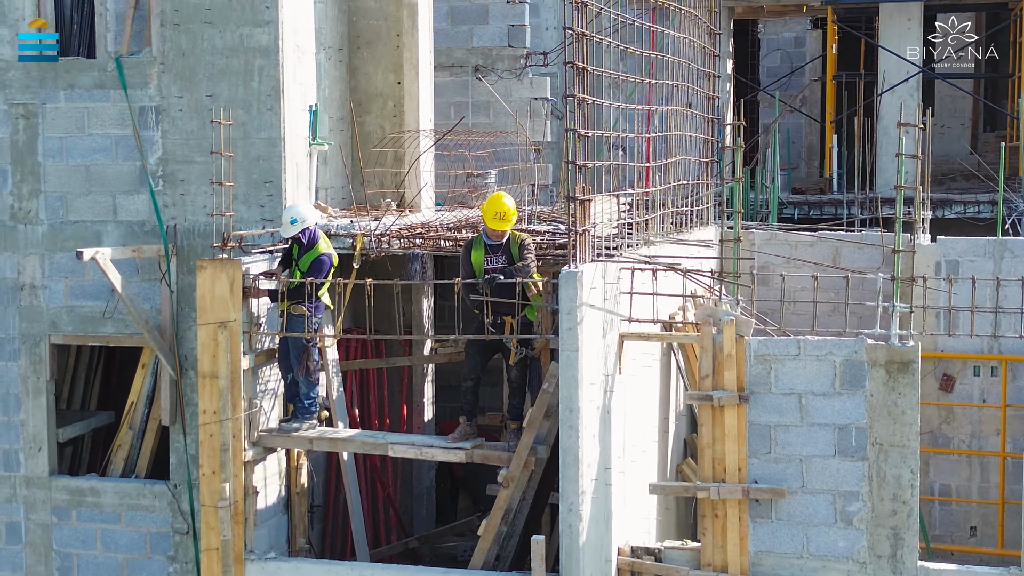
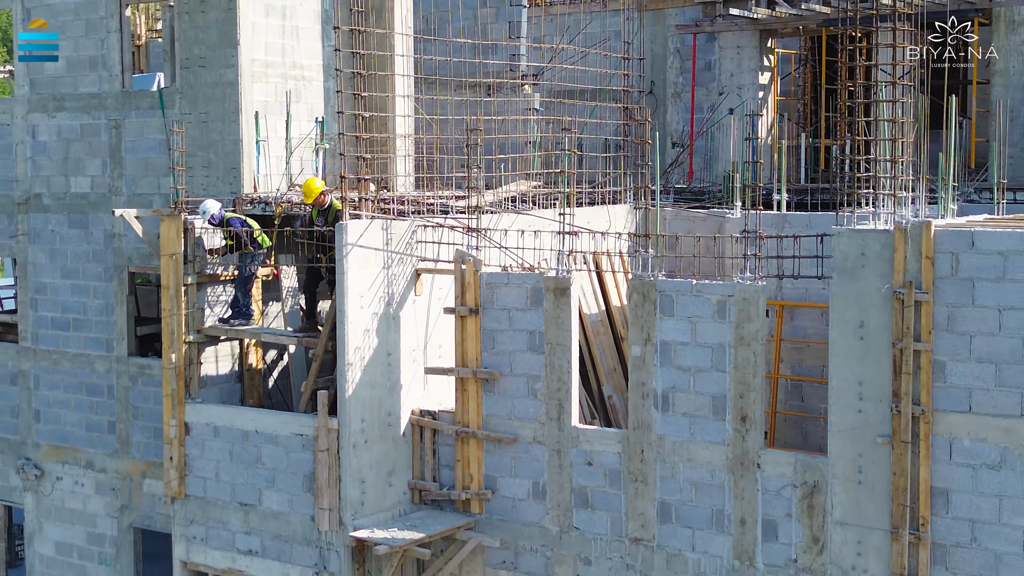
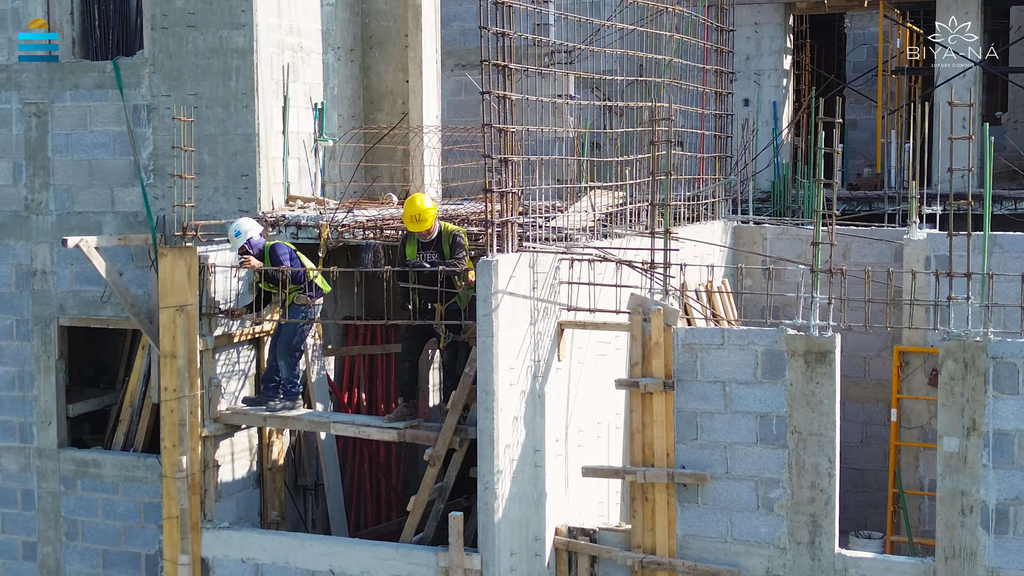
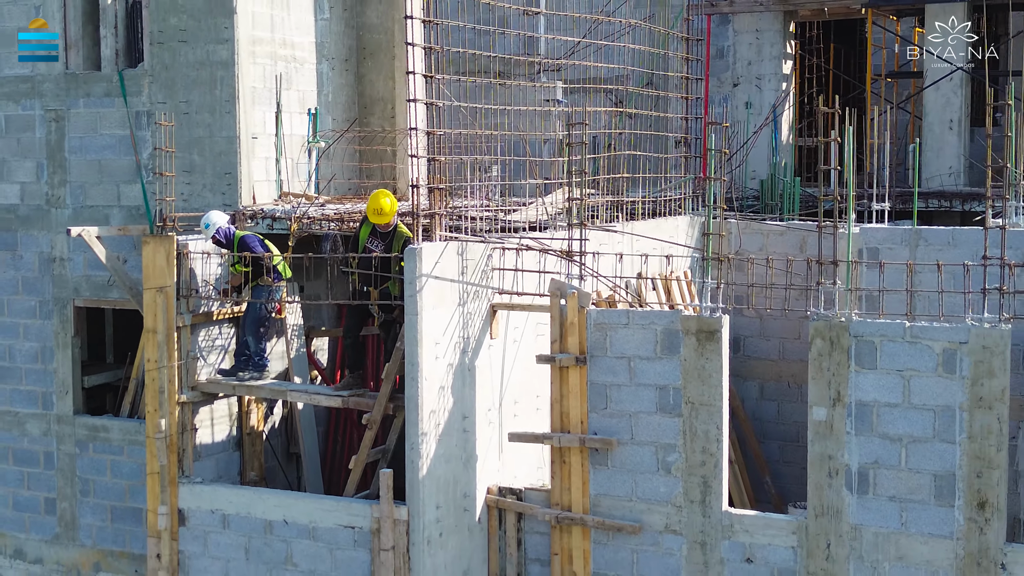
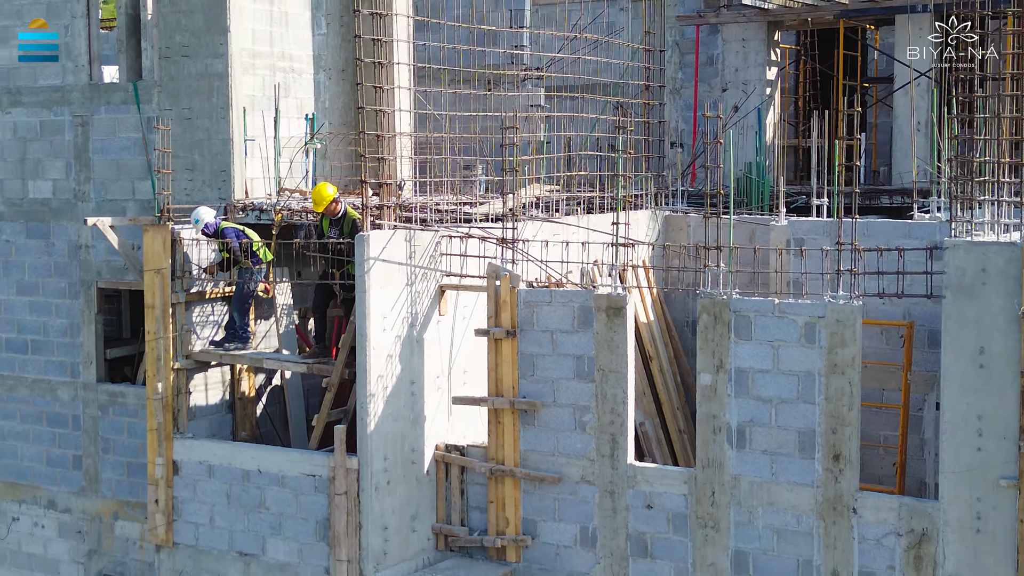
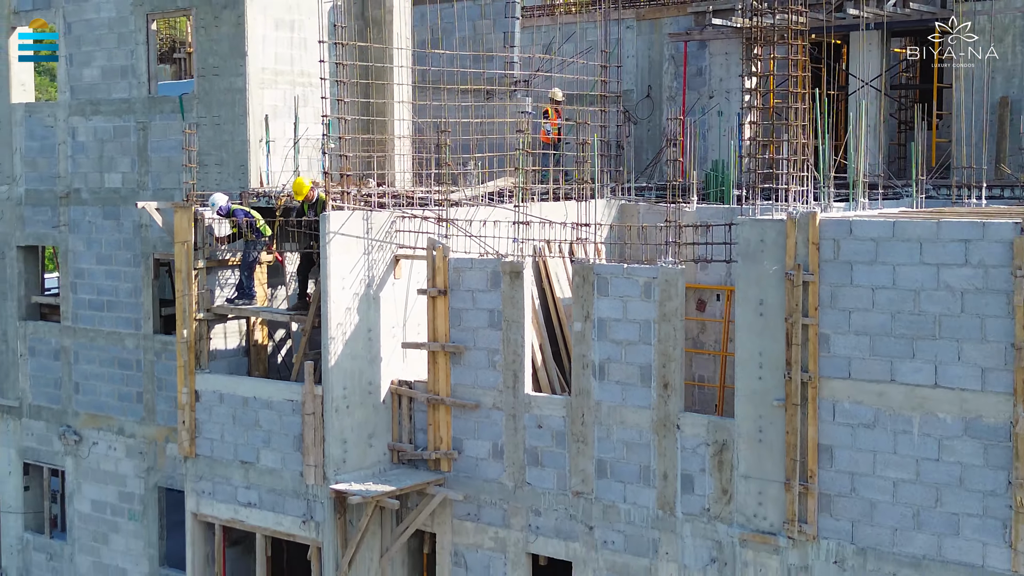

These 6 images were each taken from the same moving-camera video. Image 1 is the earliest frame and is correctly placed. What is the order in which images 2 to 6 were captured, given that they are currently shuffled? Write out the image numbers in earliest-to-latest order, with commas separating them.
3, 4, 5, 2, 6
